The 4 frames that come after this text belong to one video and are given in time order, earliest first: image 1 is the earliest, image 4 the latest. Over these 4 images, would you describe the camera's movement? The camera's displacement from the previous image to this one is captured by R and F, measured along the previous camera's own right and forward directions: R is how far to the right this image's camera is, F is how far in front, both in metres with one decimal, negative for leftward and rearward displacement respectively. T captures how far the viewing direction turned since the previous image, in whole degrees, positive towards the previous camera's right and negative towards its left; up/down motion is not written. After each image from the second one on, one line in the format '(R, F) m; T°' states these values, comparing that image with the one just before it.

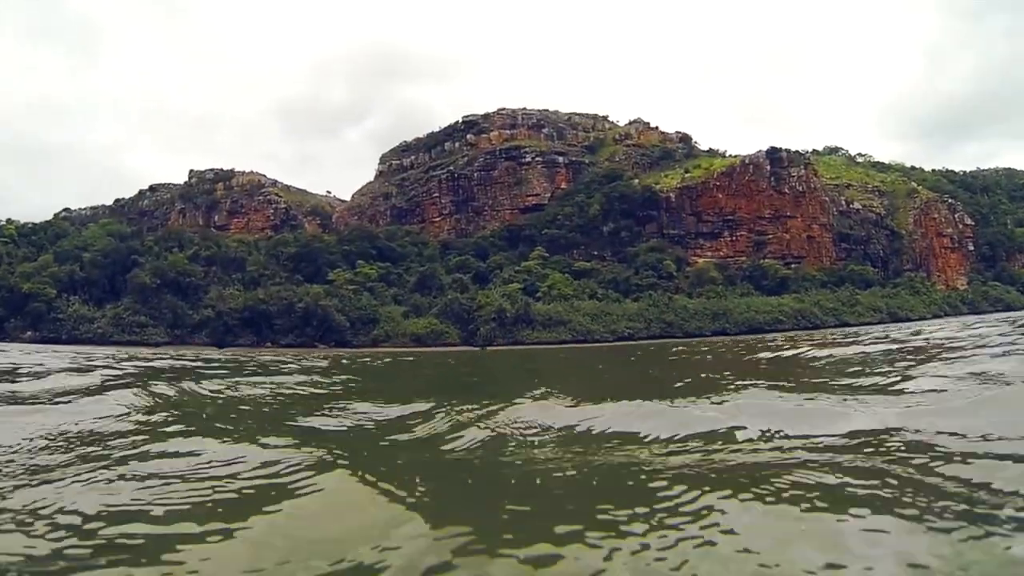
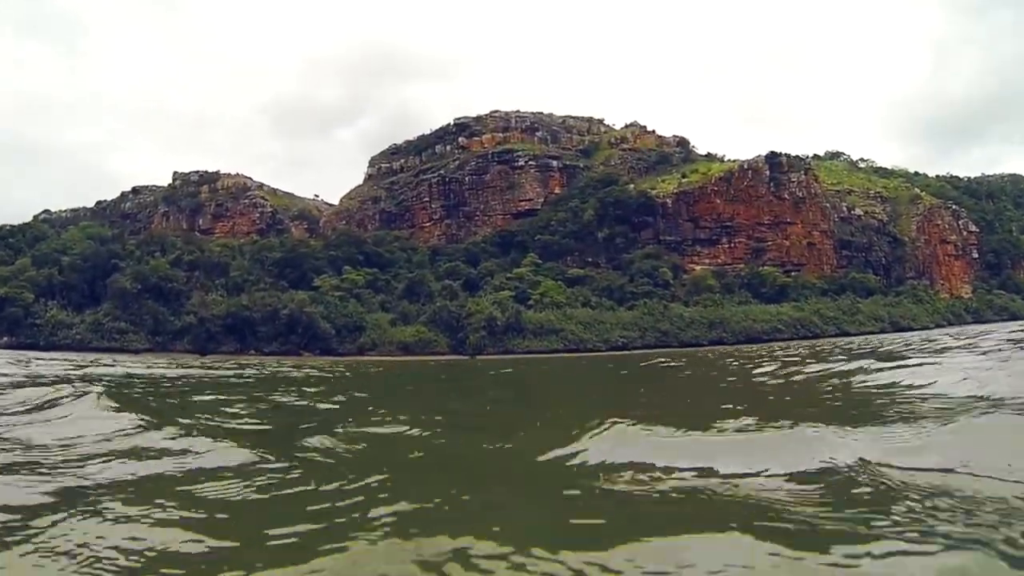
(+1.0, +1.5) m; 0°
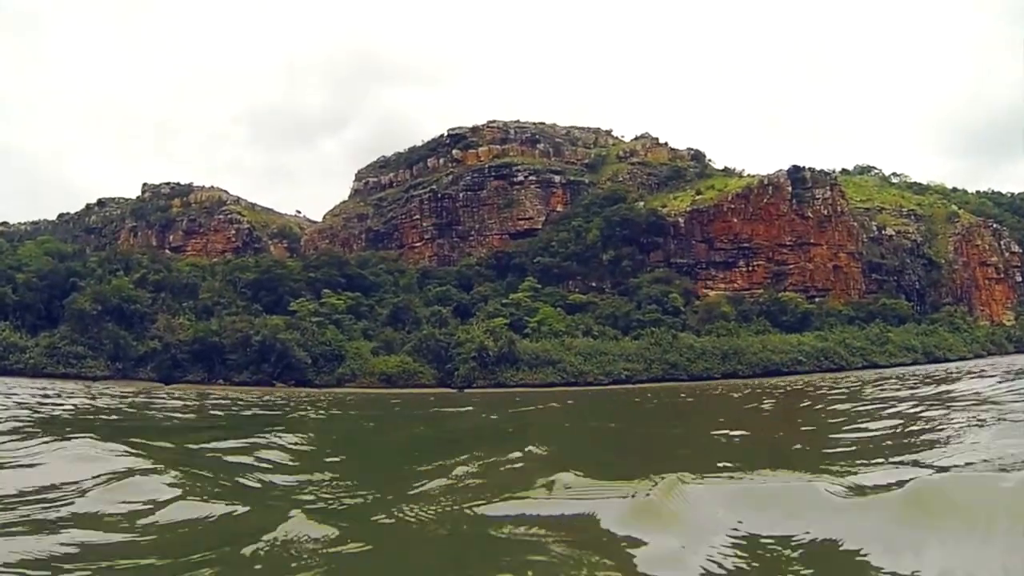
(+2.2, +5.0) m; -2°
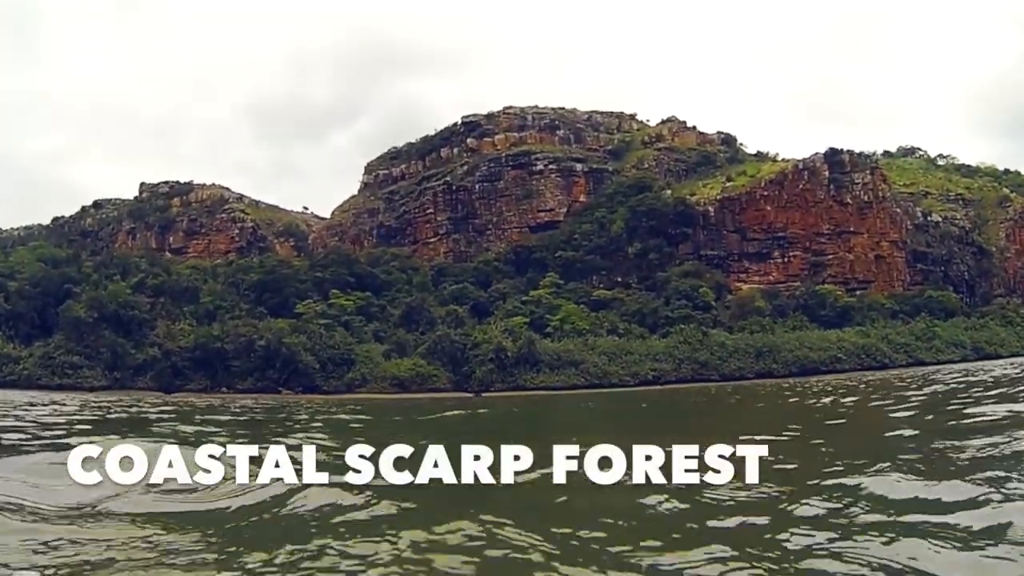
(+0.3, +3.5) m; -2°
